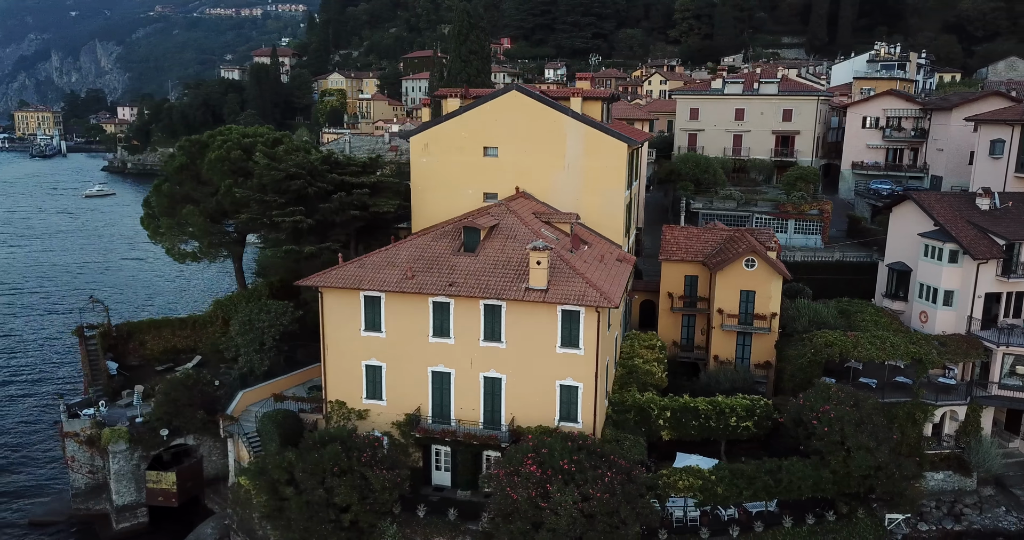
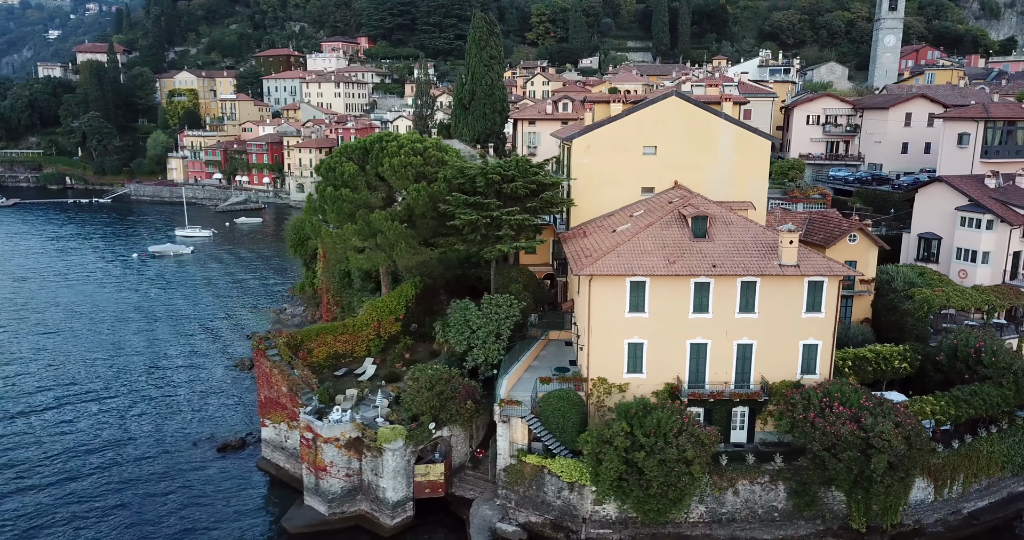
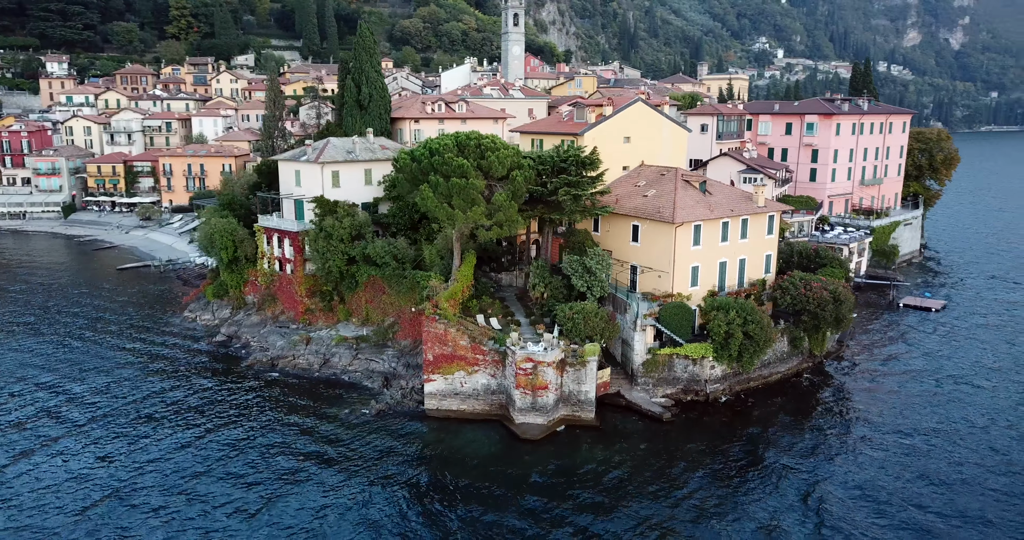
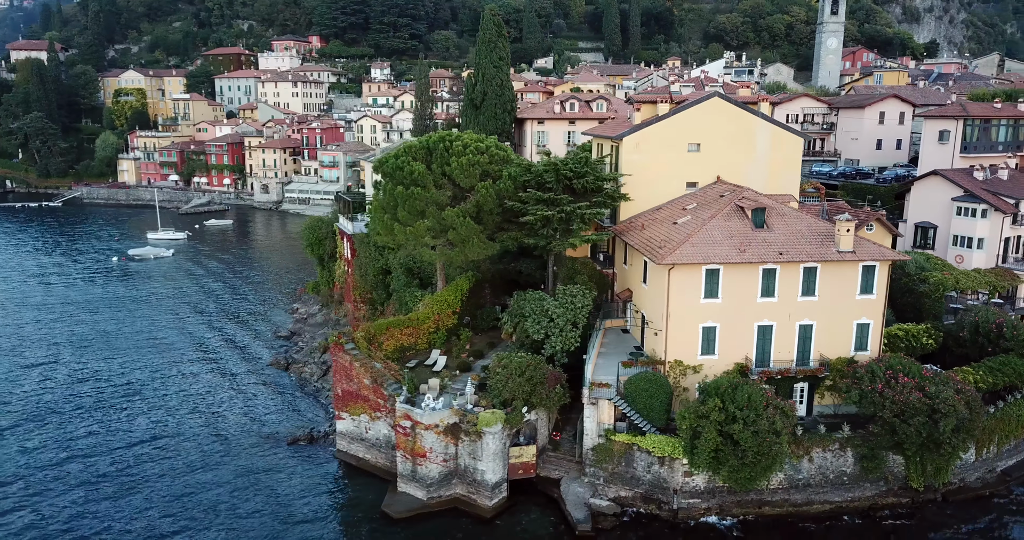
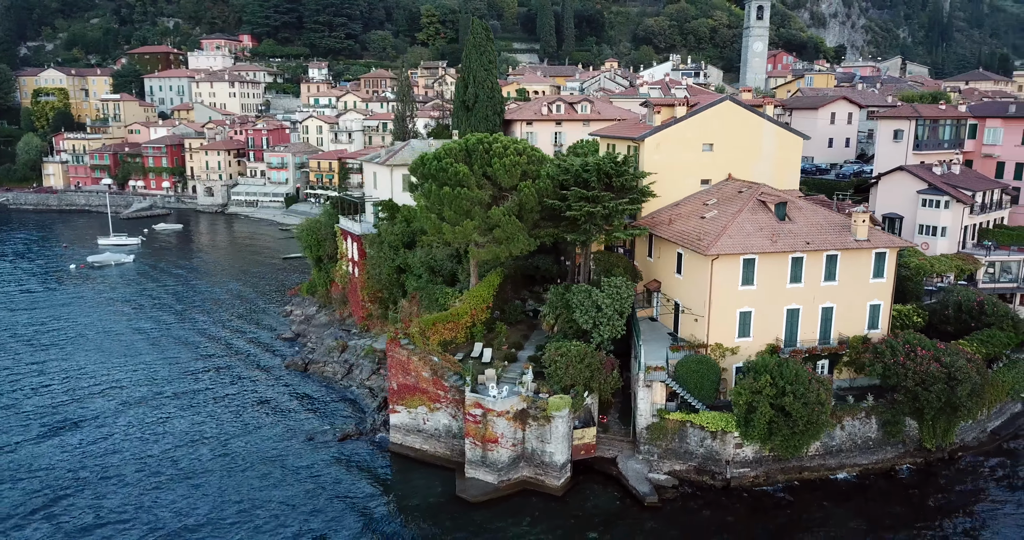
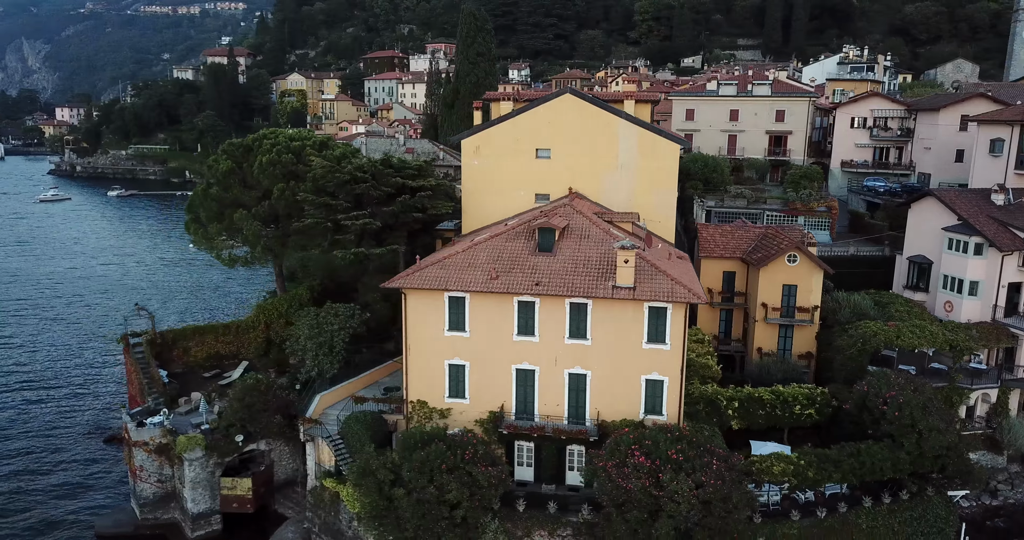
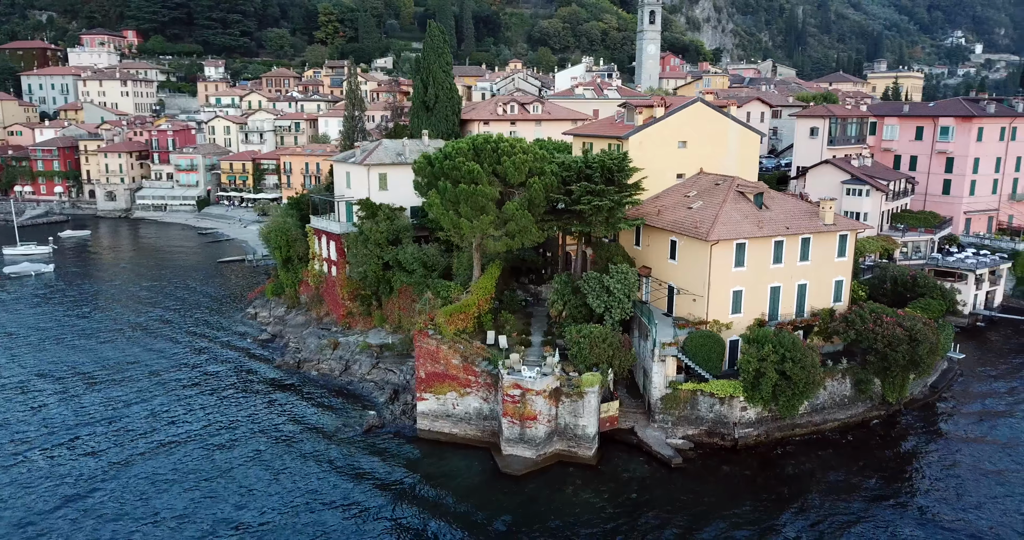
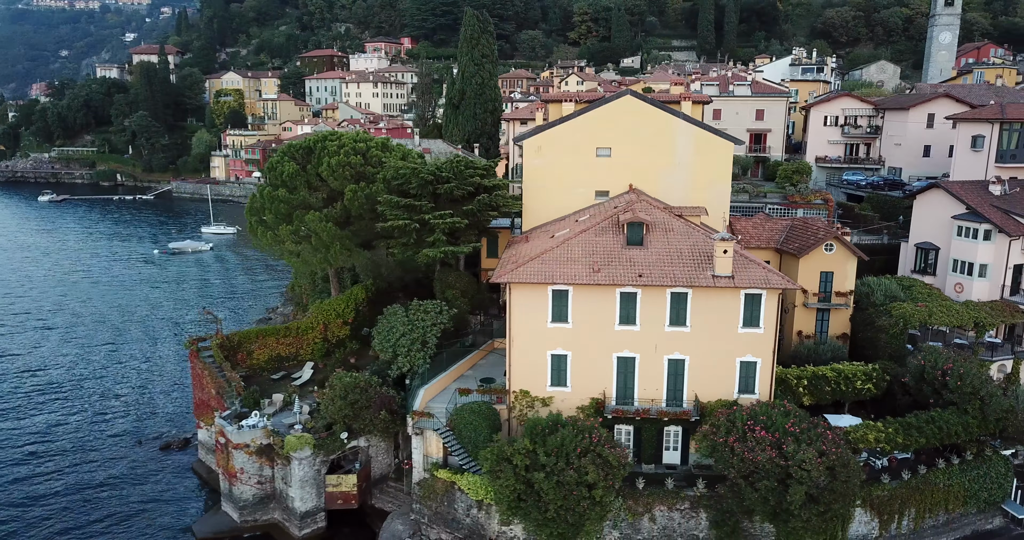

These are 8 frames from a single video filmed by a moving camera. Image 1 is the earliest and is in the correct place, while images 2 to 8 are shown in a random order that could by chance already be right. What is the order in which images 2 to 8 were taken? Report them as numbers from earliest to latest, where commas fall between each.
6, 8, 2, 4, 5, 7, 3
